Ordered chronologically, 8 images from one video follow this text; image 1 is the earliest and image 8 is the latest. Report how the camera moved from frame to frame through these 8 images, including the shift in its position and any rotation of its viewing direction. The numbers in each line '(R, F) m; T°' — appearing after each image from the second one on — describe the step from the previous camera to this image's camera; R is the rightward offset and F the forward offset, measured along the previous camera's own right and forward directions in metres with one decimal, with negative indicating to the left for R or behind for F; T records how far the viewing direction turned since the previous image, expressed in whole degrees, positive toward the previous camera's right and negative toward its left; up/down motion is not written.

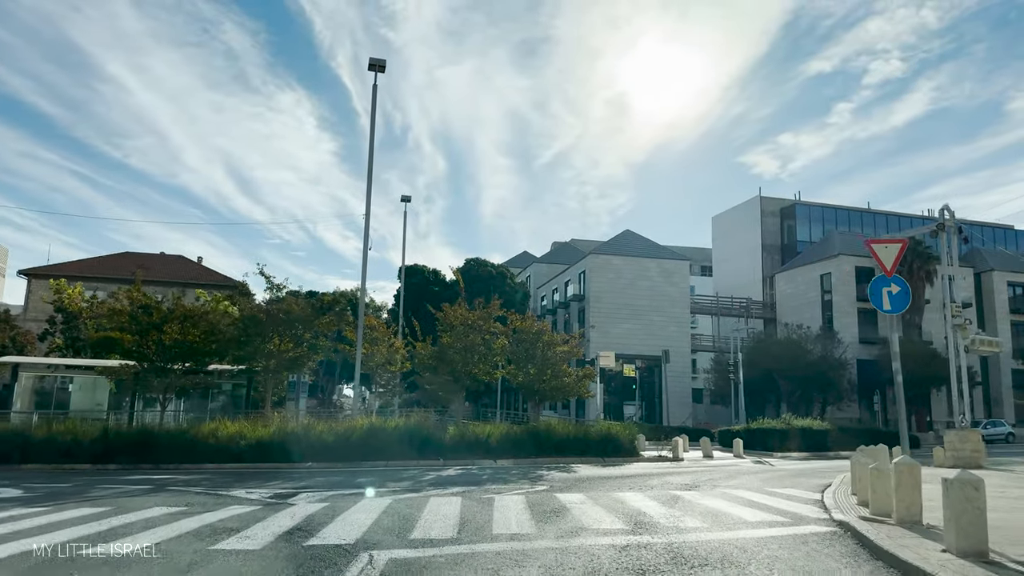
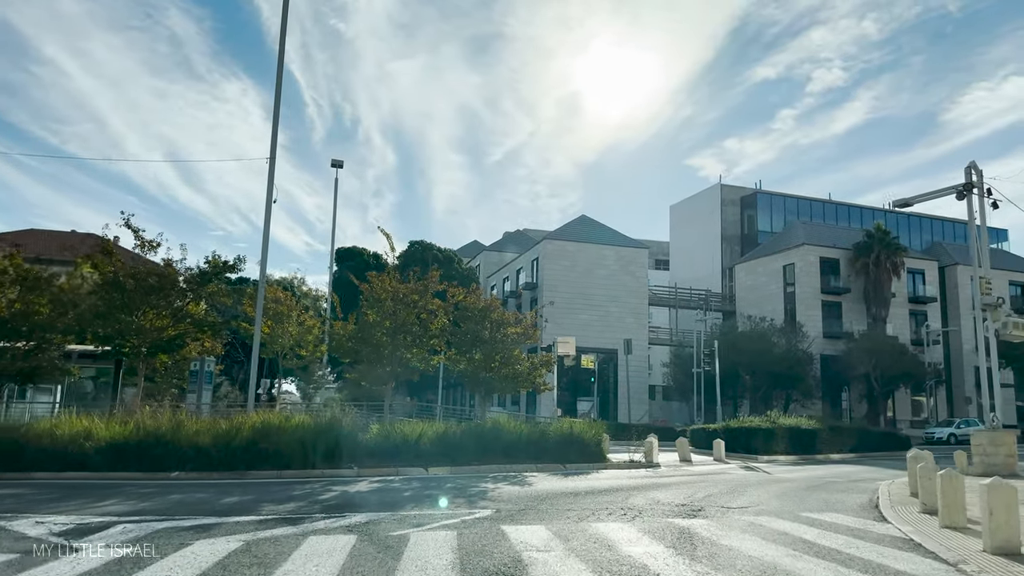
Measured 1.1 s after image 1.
(+0.3, +4.9) m; +4°
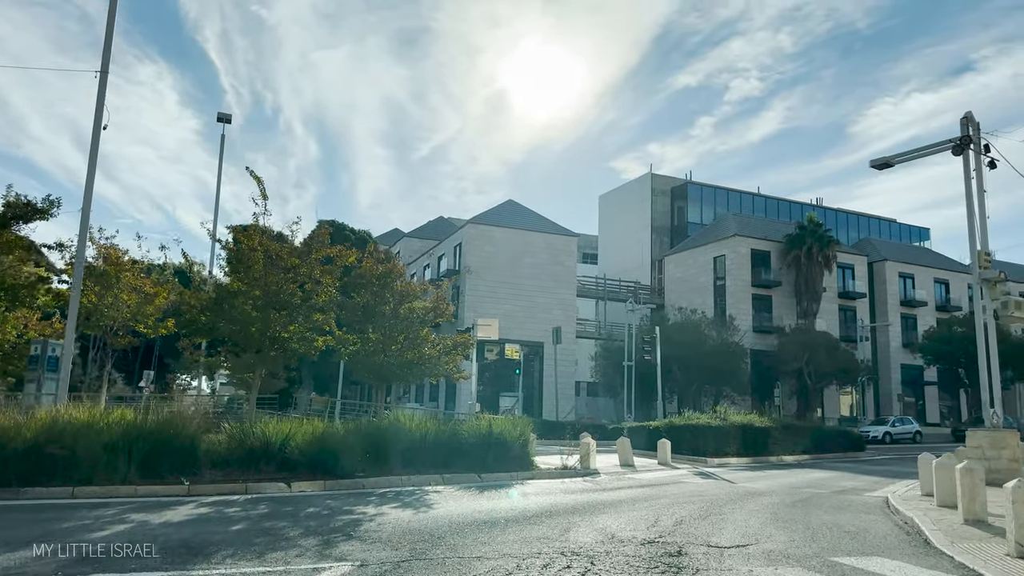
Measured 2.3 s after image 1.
(+0.4, +4.3) m; +6°
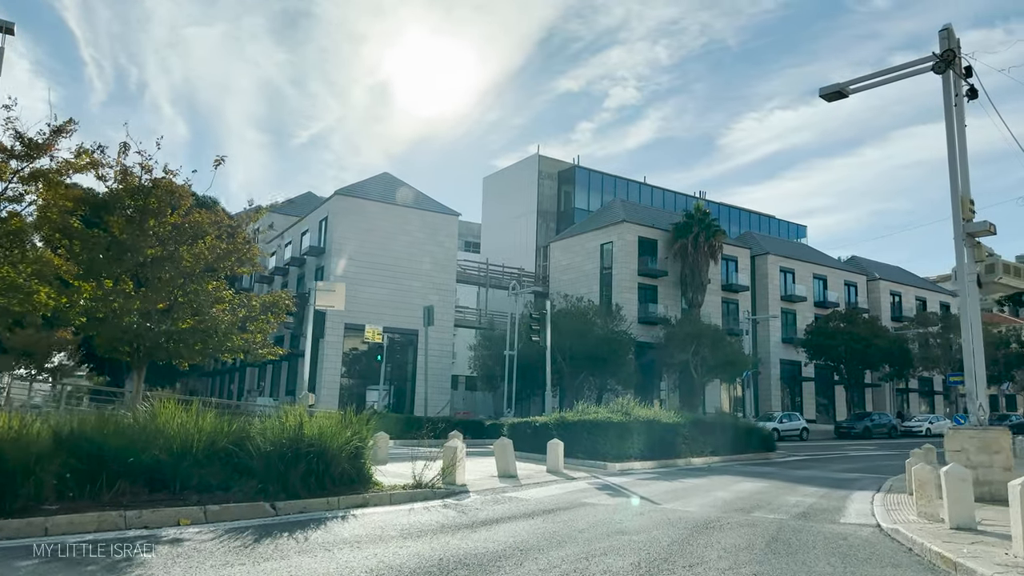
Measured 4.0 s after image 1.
(+0.7, +5.1) m; +9°
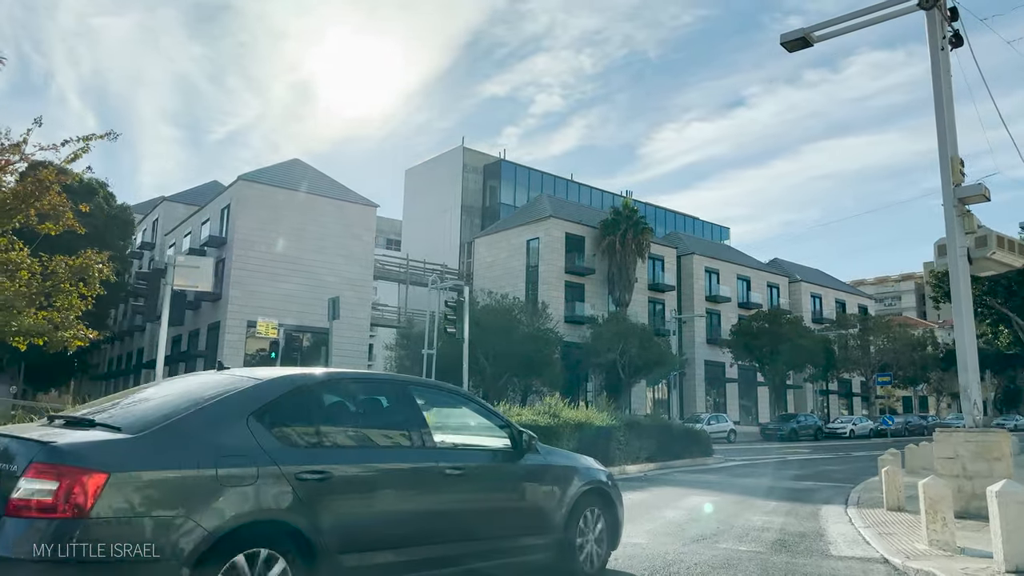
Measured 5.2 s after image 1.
(+0.3, +2.7) m; +6°
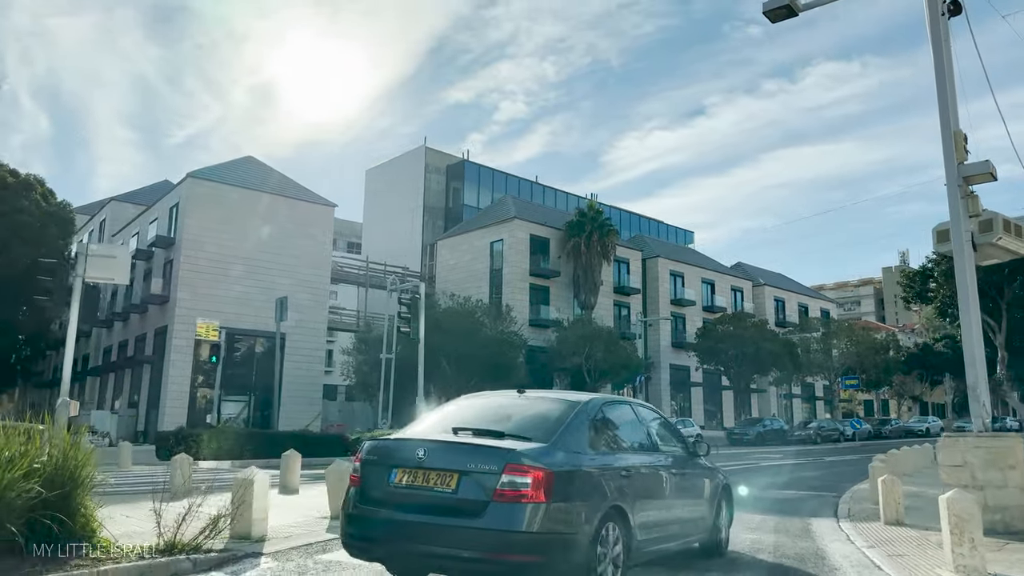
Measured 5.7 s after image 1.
(+0.1, +1.4) m; +3°
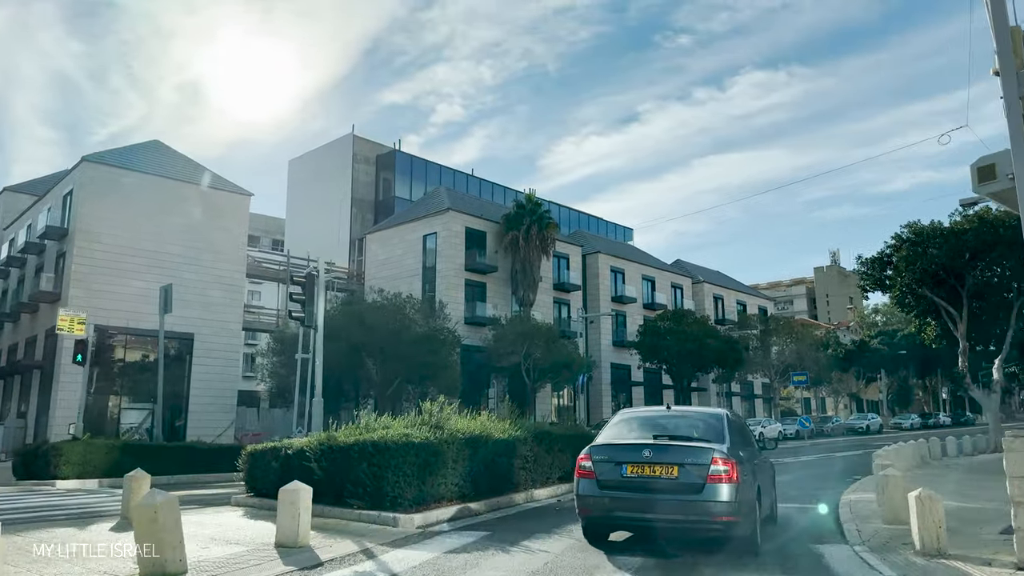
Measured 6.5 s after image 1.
(+0.3, +2.9) m; +5°
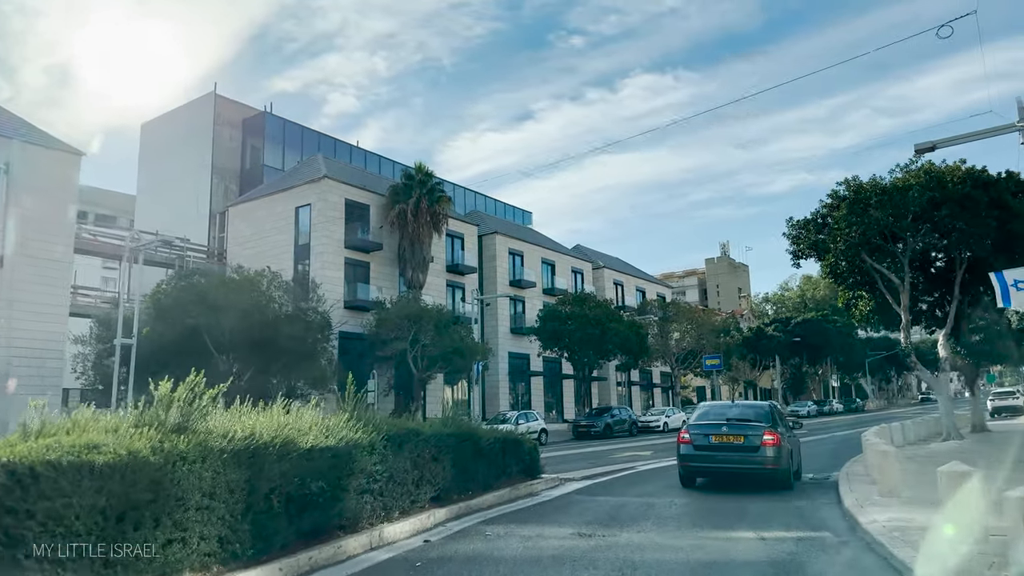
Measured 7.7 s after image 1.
(+0.6, +4.9) m; +8°
